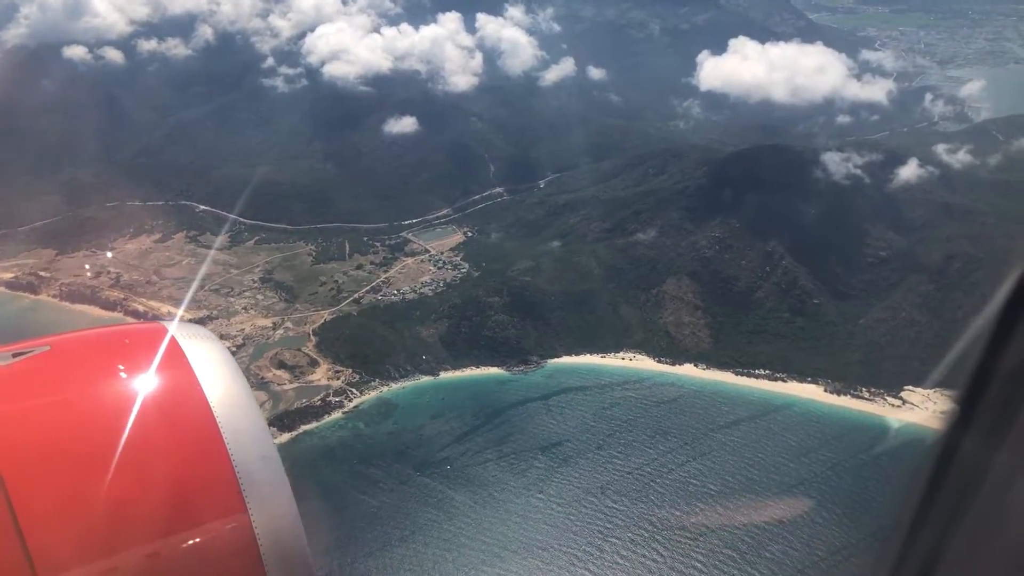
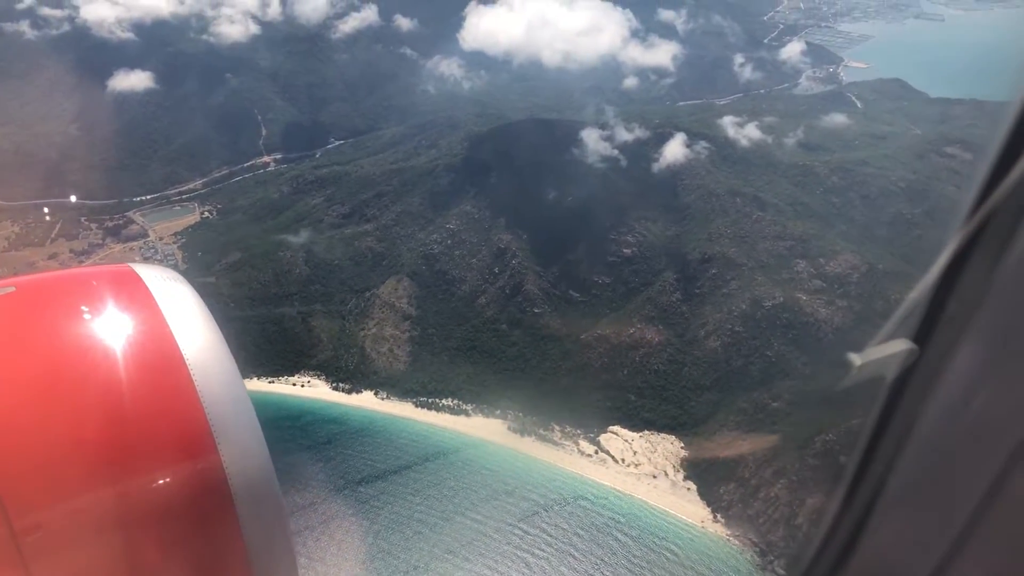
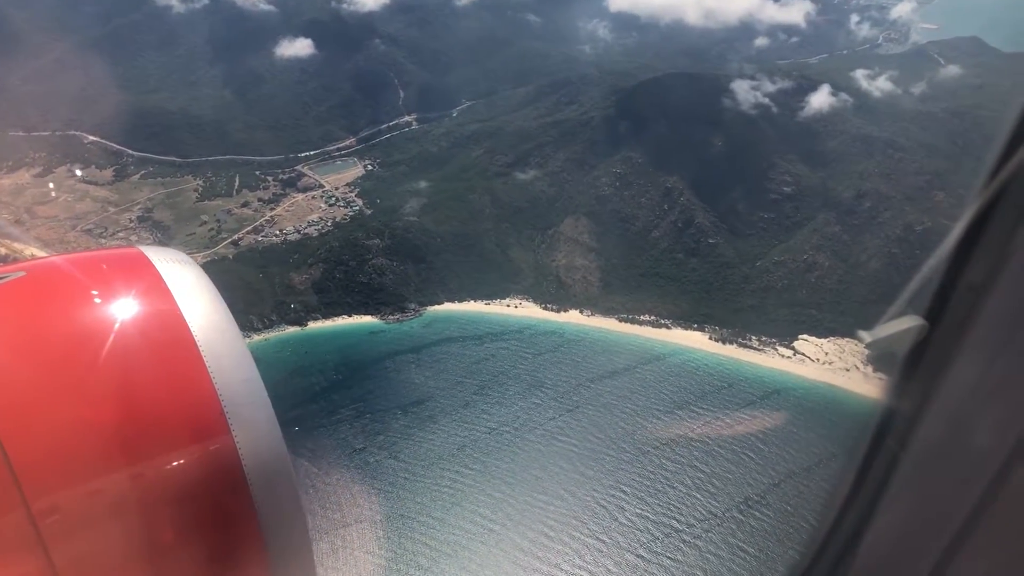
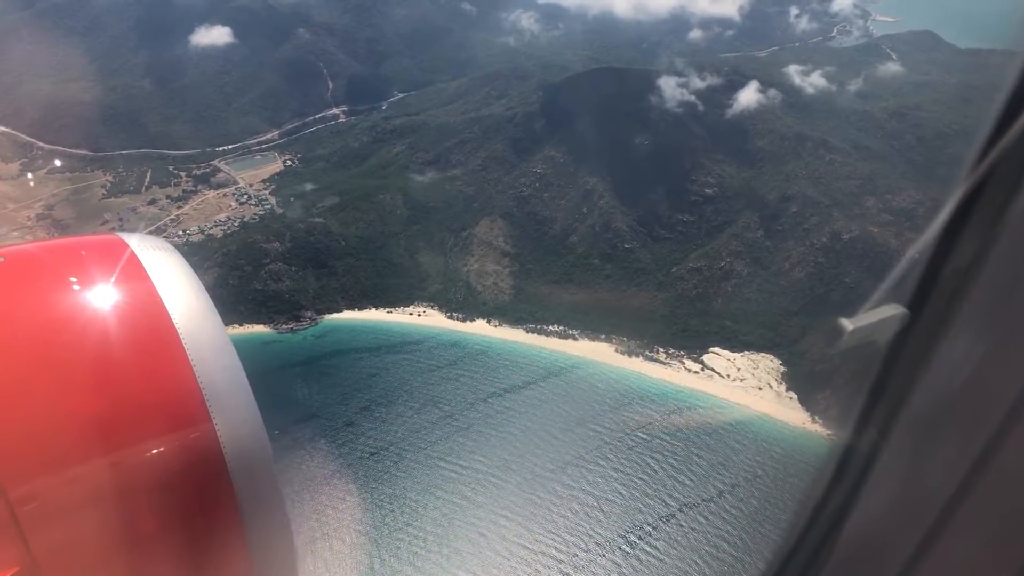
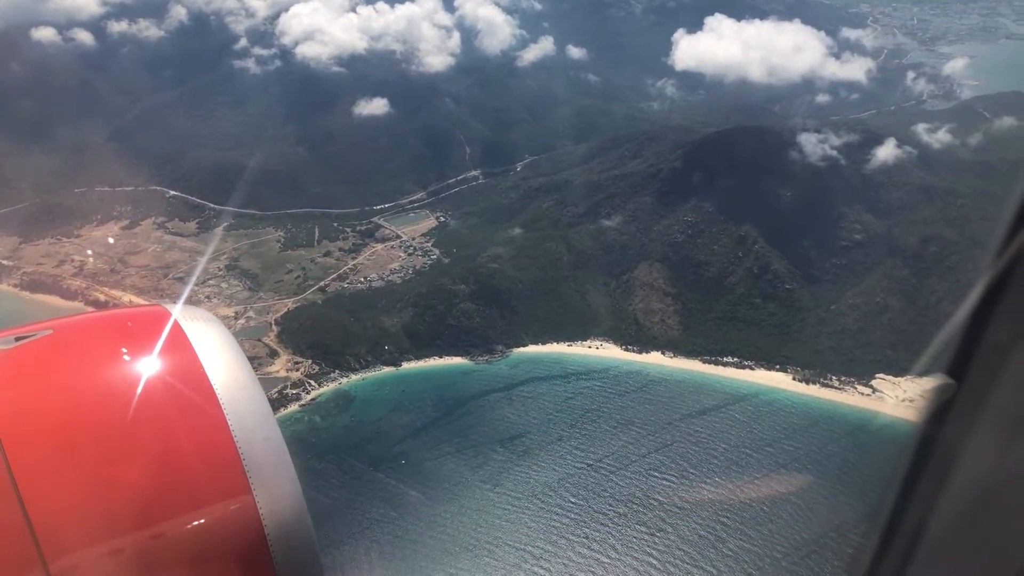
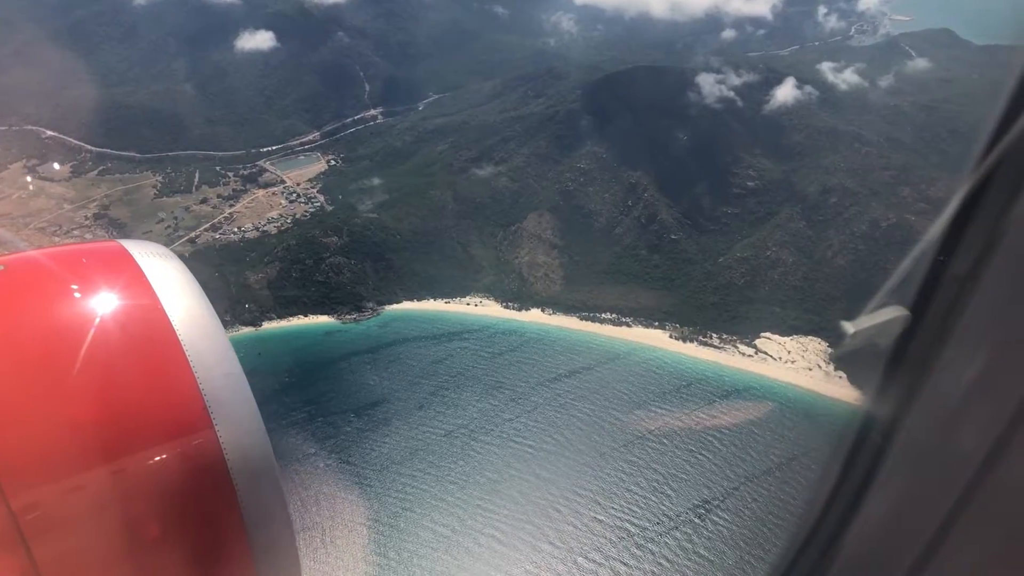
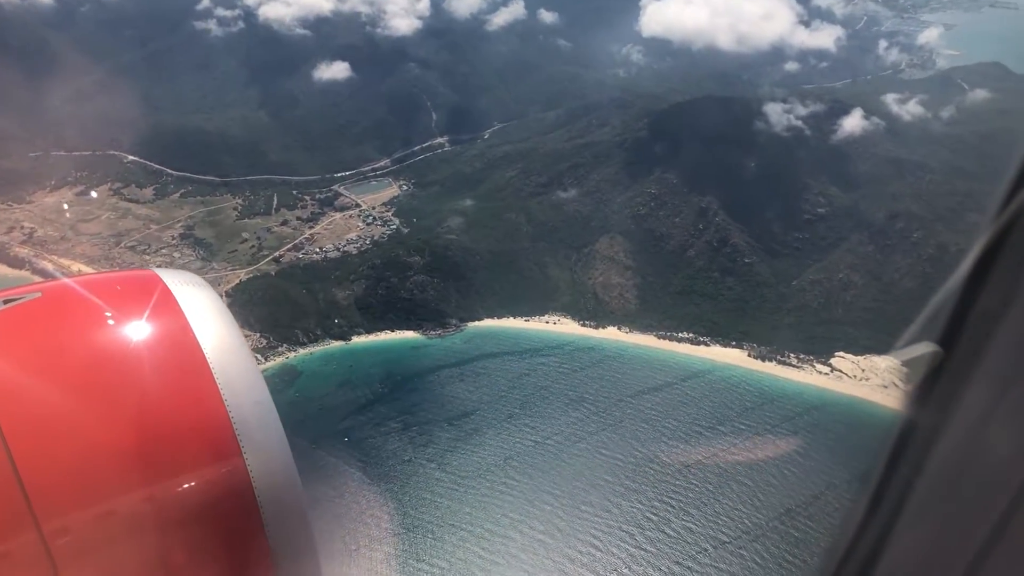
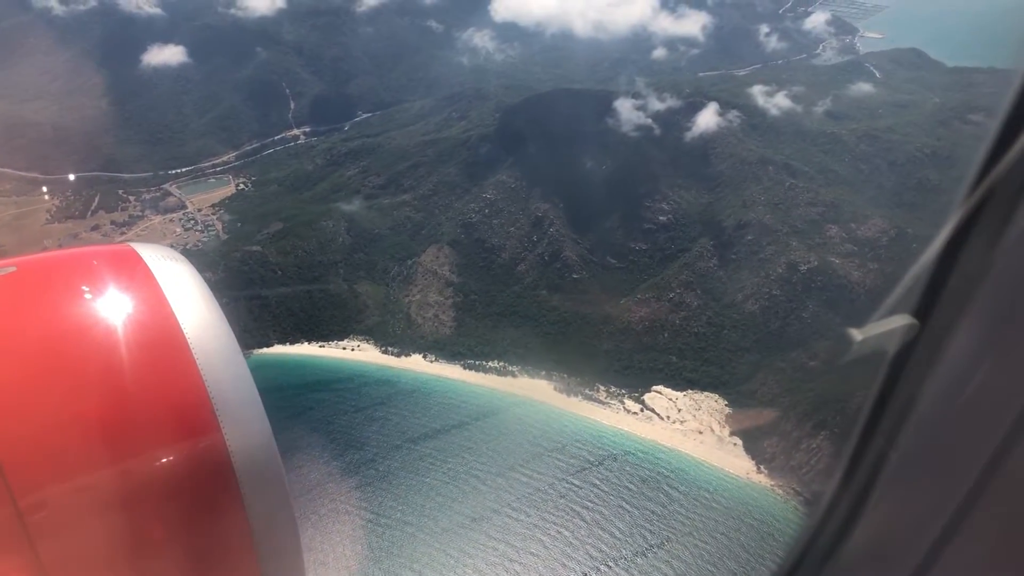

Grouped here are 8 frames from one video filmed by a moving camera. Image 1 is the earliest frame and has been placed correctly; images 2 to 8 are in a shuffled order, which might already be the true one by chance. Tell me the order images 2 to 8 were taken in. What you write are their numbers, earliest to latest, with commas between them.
5, 7, 3, 6, 4, 8, 2
